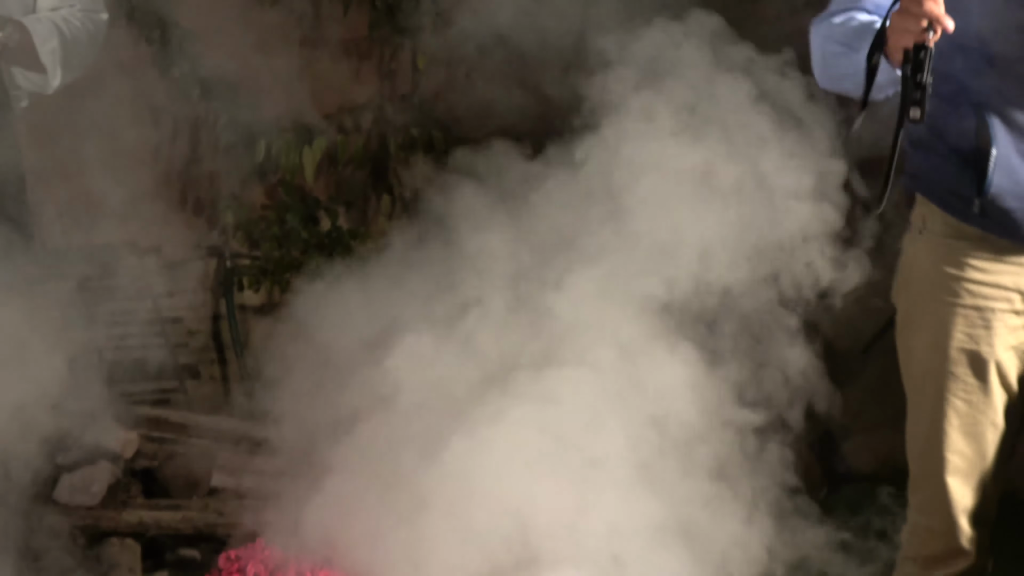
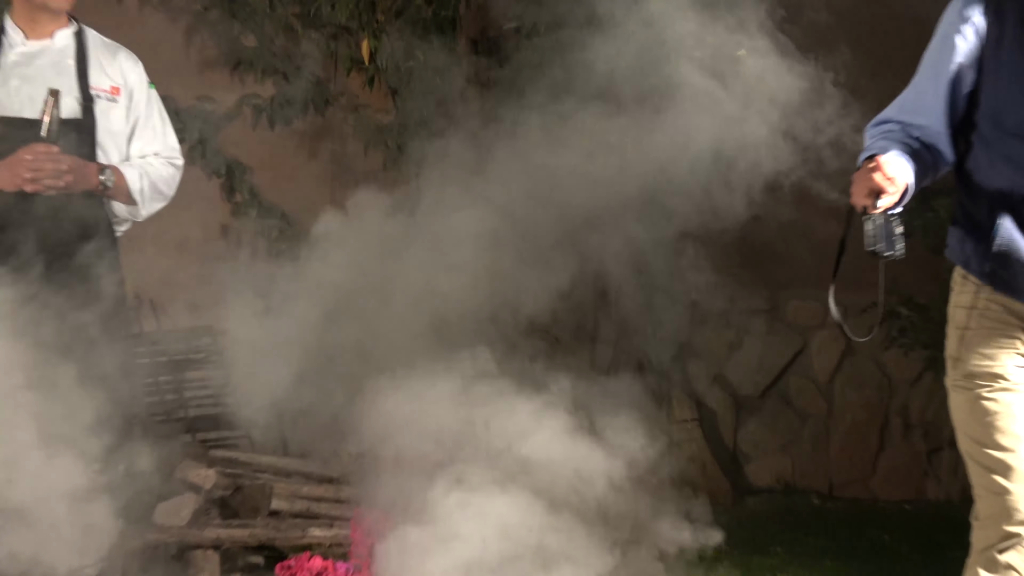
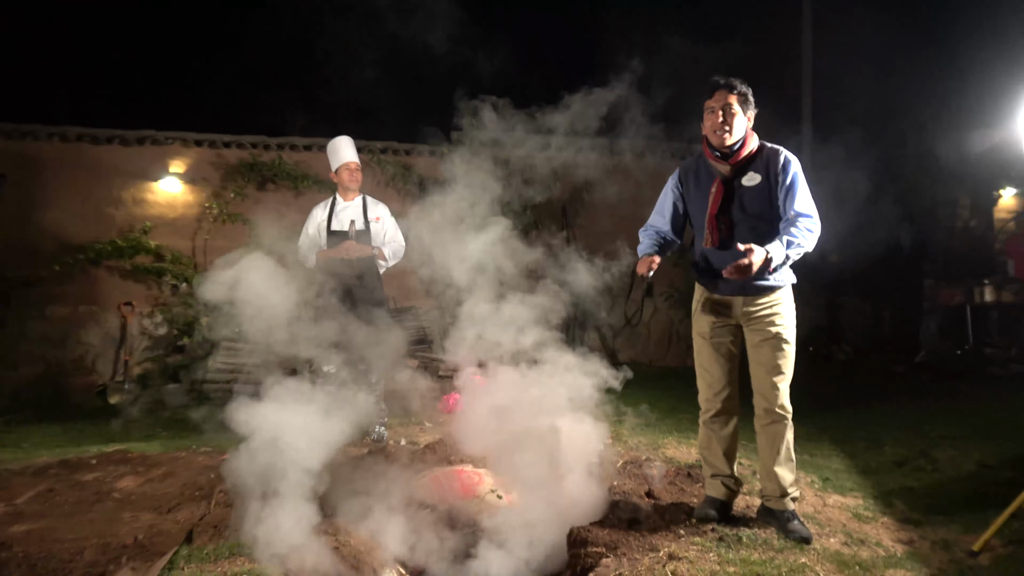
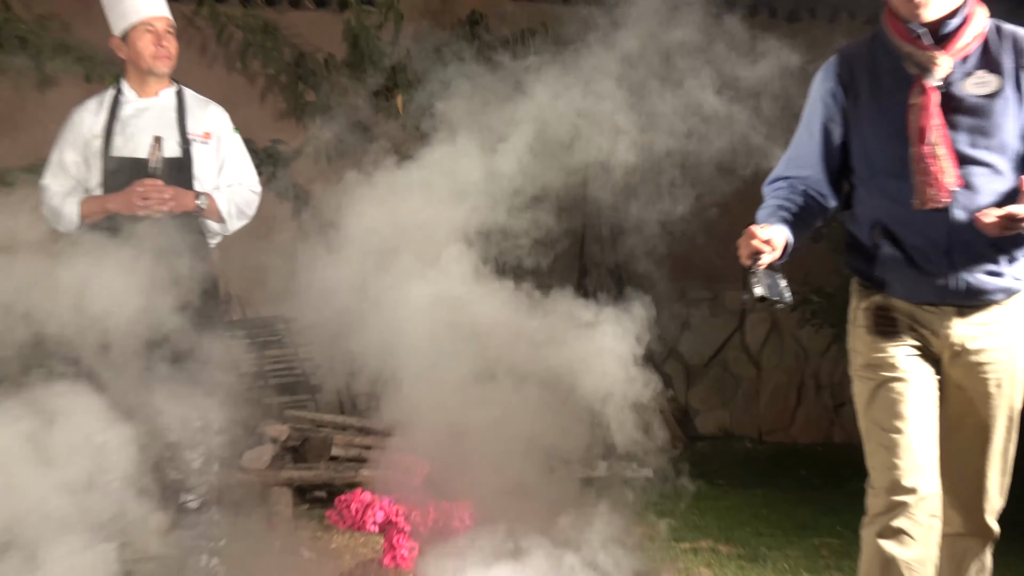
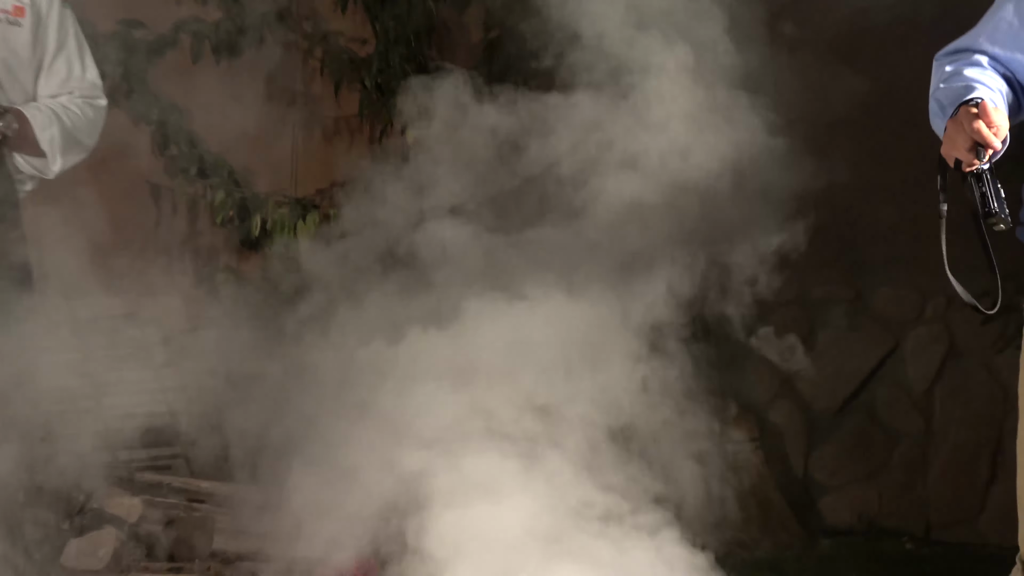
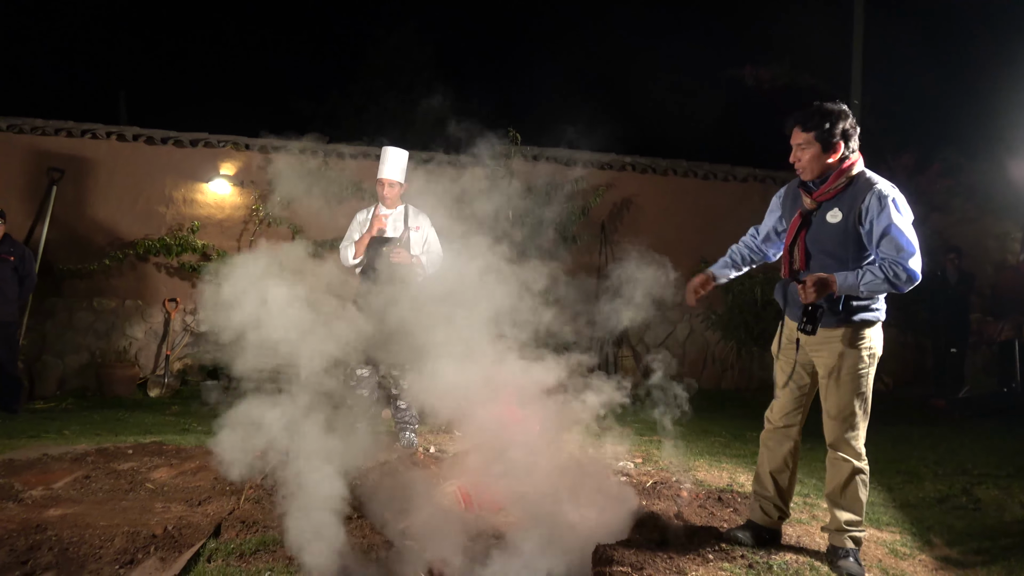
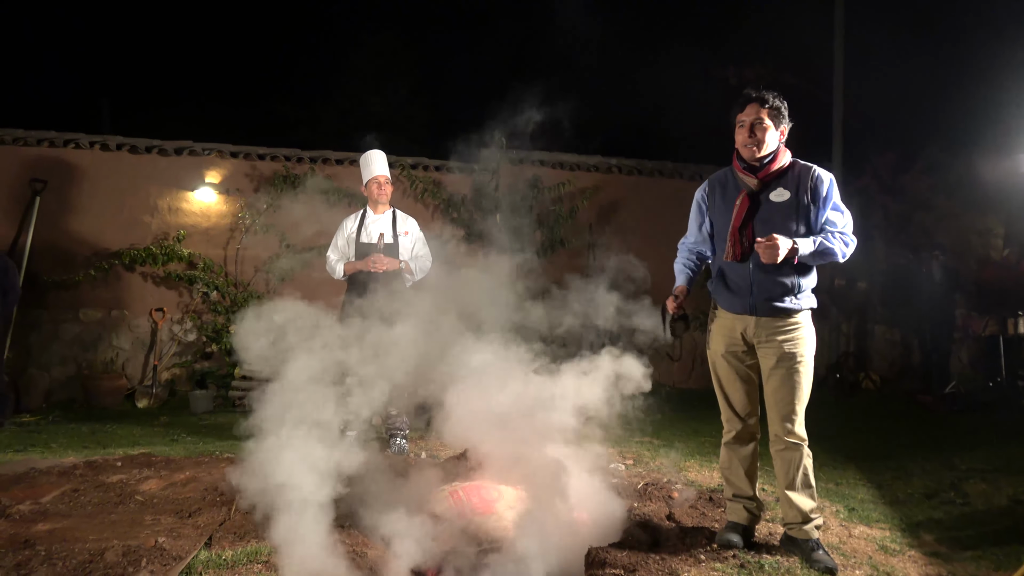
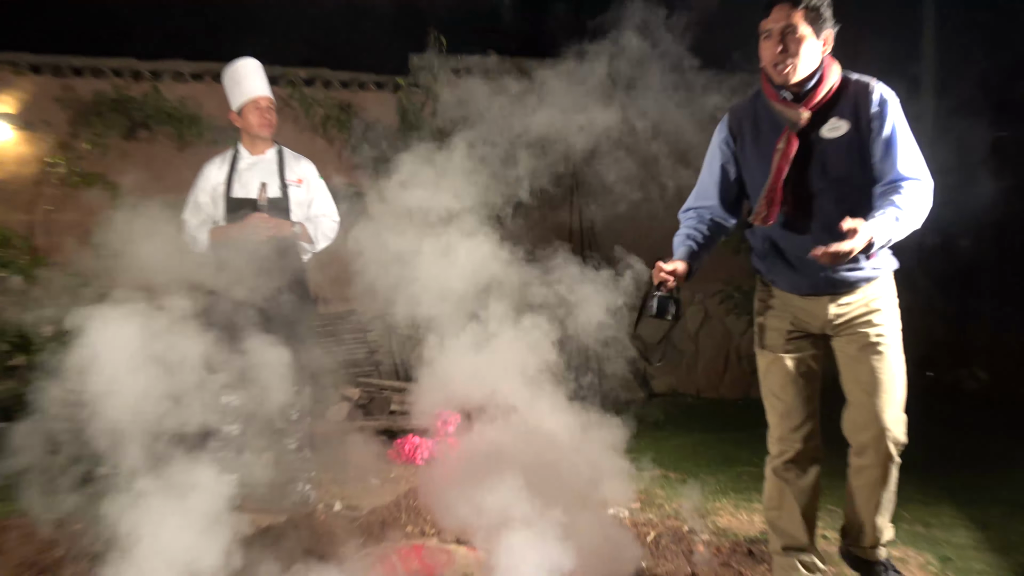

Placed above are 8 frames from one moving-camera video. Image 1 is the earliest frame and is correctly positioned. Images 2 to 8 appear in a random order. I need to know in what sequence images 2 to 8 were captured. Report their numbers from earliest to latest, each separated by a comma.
5, 2, 4, 8, 3, 7, 6
